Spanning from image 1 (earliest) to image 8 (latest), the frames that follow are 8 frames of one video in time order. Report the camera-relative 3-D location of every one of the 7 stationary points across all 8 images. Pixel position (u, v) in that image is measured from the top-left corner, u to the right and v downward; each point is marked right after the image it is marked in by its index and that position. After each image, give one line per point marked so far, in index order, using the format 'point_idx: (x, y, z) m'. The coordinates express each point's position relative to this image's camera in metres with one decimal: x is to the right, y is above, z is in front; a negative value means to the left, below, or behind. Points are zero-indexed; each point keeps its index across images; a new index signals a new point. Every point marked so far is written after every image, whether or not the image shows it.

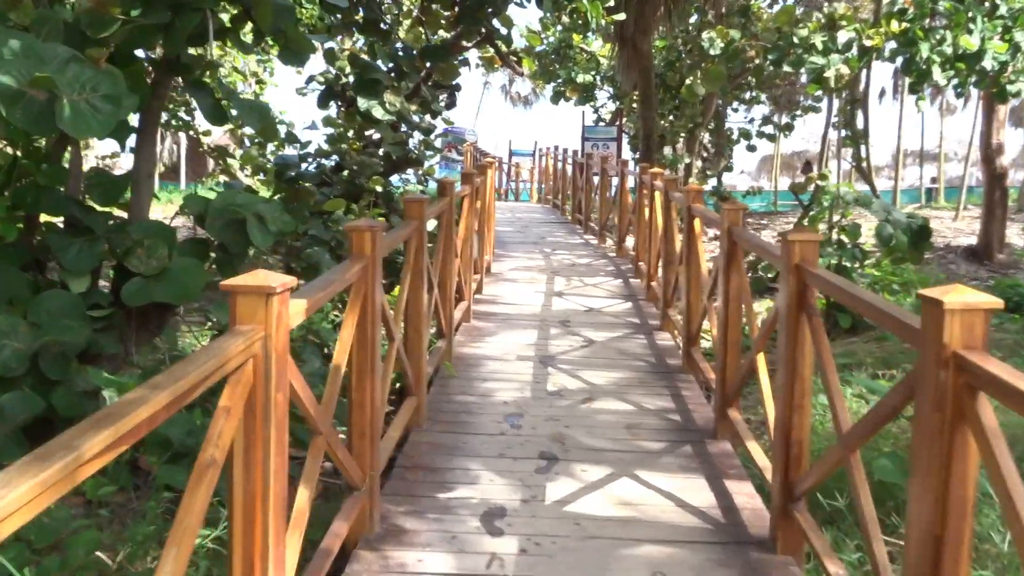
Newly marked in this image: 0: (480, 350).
0: (-0.2, -0.4, +4.9) m
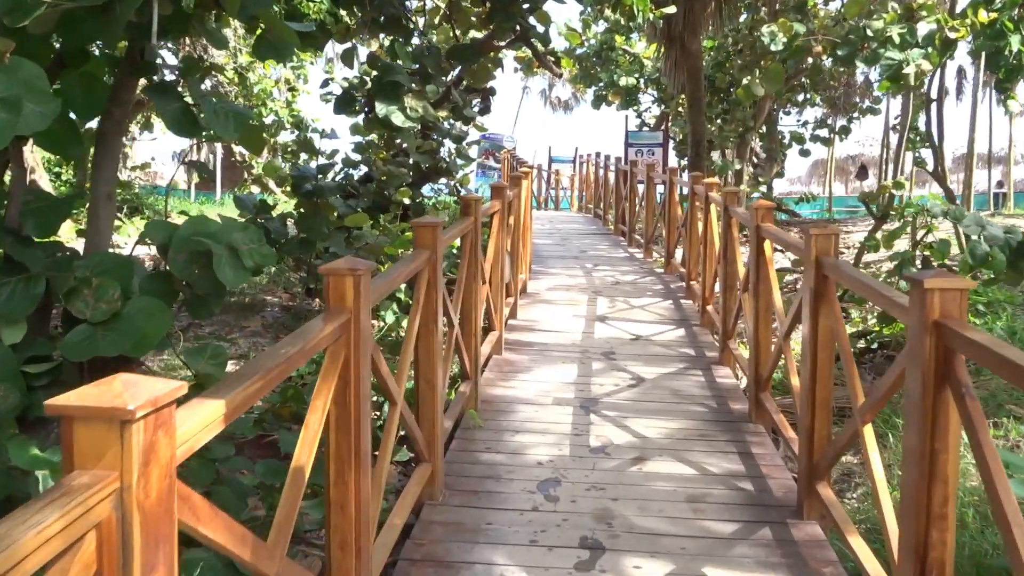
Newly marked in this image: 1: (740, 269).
0: (0.0, -0.5, +4.2) m
1: (+1.2, +0.1, +4.5) m
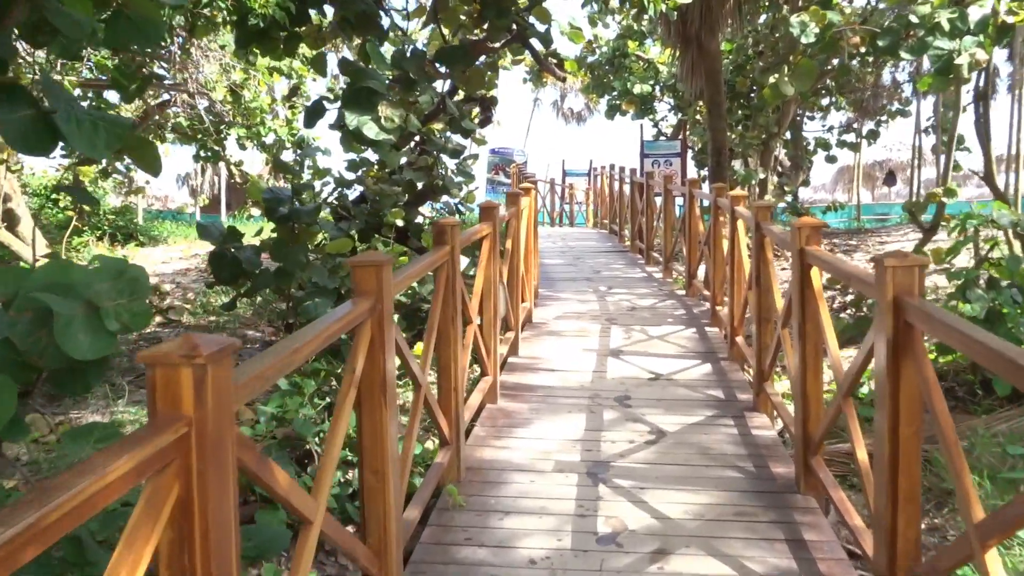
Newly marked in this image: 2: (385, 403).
0: (0.0, -0.7, +3.5) m
1: (+1.2, -0.1, +3.8) m
2: (-0.3, -0.3, +2.3) m
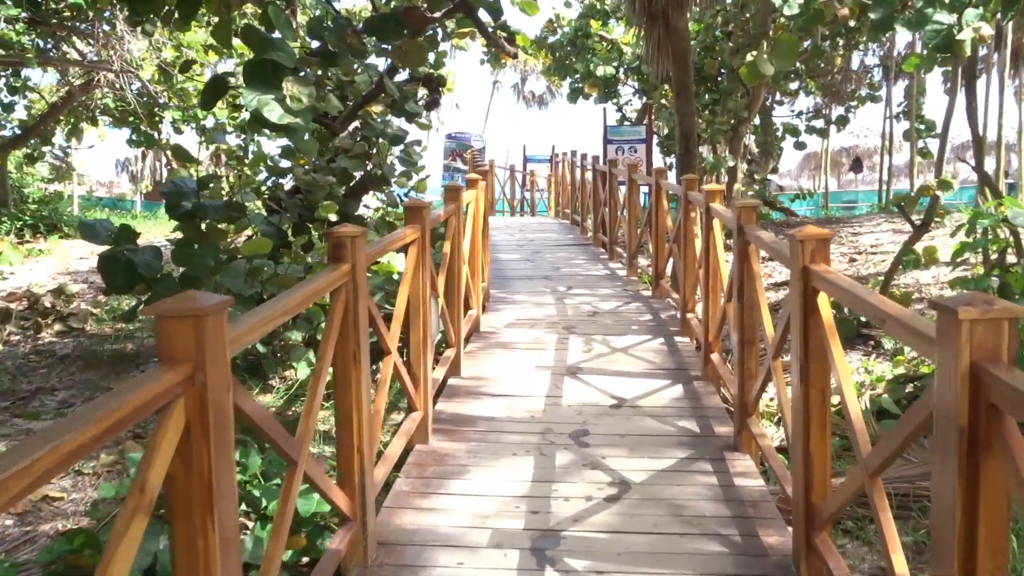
0: (-0.3, -0.7, +2.8) m
1: (+0.9, -0.1, +3.1) m
2: (-0.5, -0.4, +1.5) m
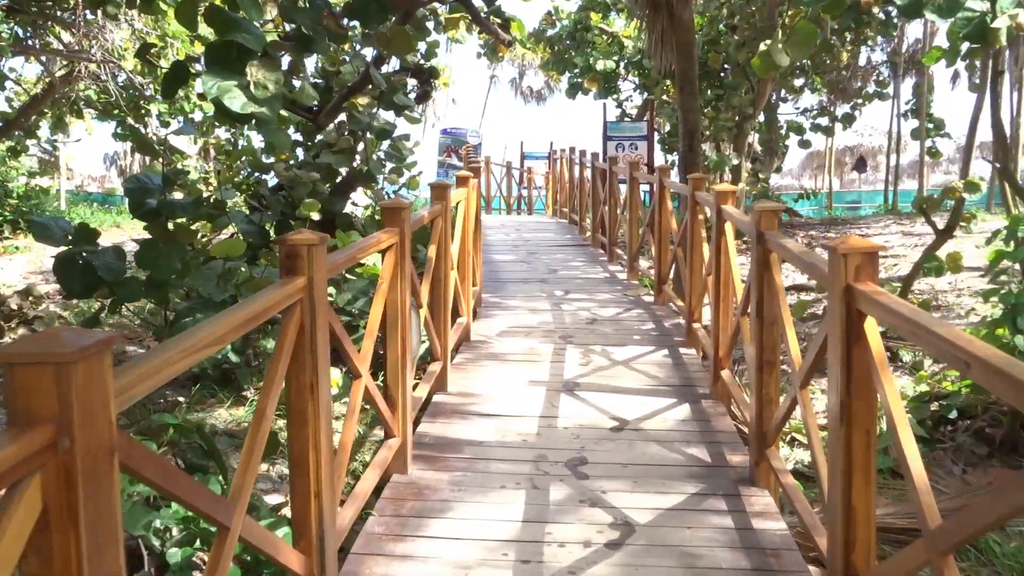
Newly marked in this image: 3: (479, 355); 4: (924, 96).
0: (-0.3, -0.8, +2.4) m
1: (+0.9, -0.2, +2.8) m
2: (-0.5, -0.4, +1.2) m
3: (-0.2, -0.4, +4.7) m
4: (+6.0, +2.8, +12.7) m
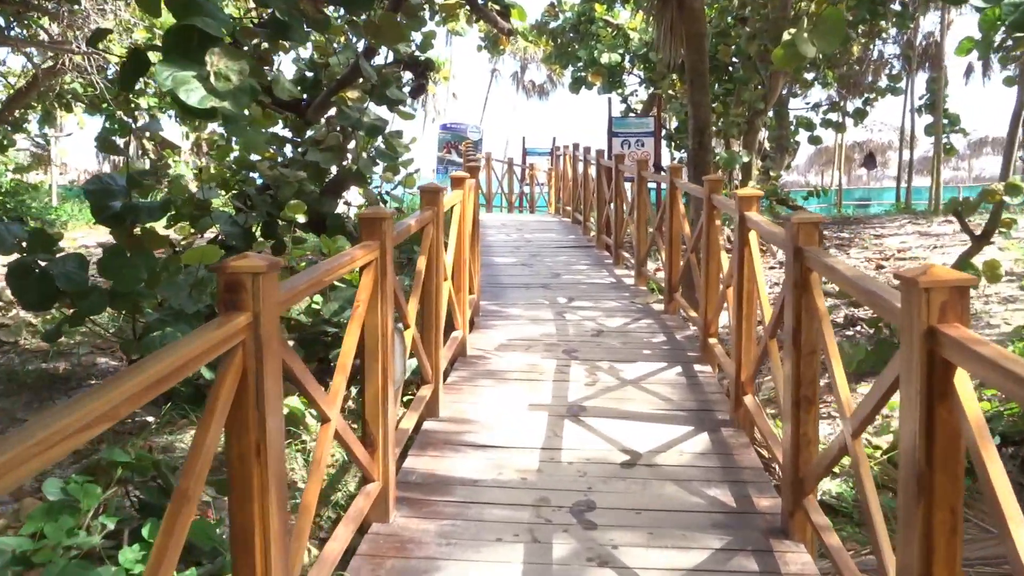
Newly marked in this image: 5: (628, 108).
0: (-0.3, -0.8, +2.0) m
1: (+0.9, -0.2, +2.4) m
2: (-0.6, -0.5, +0.8) m
3: (-0.2, -0.4, +4.3) m
4: (+6.0, +2.8, +12.3) m
5: (+1.5, +2.3, +11.2) m
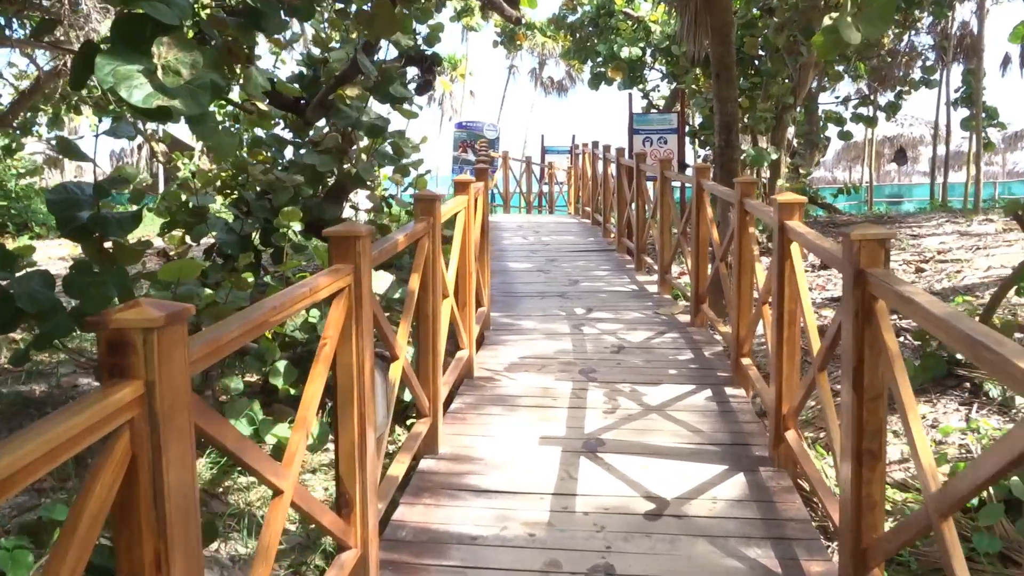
0: (-0.3, -0.9, +1.6) m
1: (+0.9, -0.3, +1.9) m
2: (-0.6, -0.6, +0.3) m
3: (-0.1, -0.5, +3.9) m
4: (+6.2, +2.7, +11.7) m
5: (+1.7, +2.3, +10.8) m
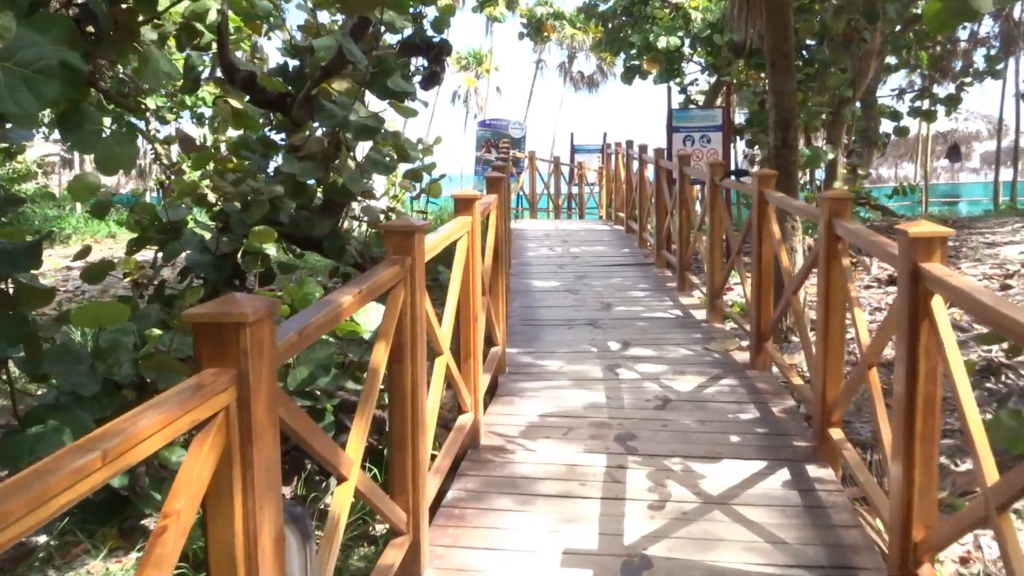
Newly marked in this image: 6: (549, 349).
0: (-0.3, -1.1, +0.7) m
1: (+0.8, -0.5, +1.0) m
2: (-0.7, -0.8, -0.5) m
3: (-0.1, -0.7, +3.0) m
4: (+6.5, +2.6, +10.5) m
5: (+2.0, +2.1, +9.8) m
6: (+0.2, -0.3, +4.7) m
